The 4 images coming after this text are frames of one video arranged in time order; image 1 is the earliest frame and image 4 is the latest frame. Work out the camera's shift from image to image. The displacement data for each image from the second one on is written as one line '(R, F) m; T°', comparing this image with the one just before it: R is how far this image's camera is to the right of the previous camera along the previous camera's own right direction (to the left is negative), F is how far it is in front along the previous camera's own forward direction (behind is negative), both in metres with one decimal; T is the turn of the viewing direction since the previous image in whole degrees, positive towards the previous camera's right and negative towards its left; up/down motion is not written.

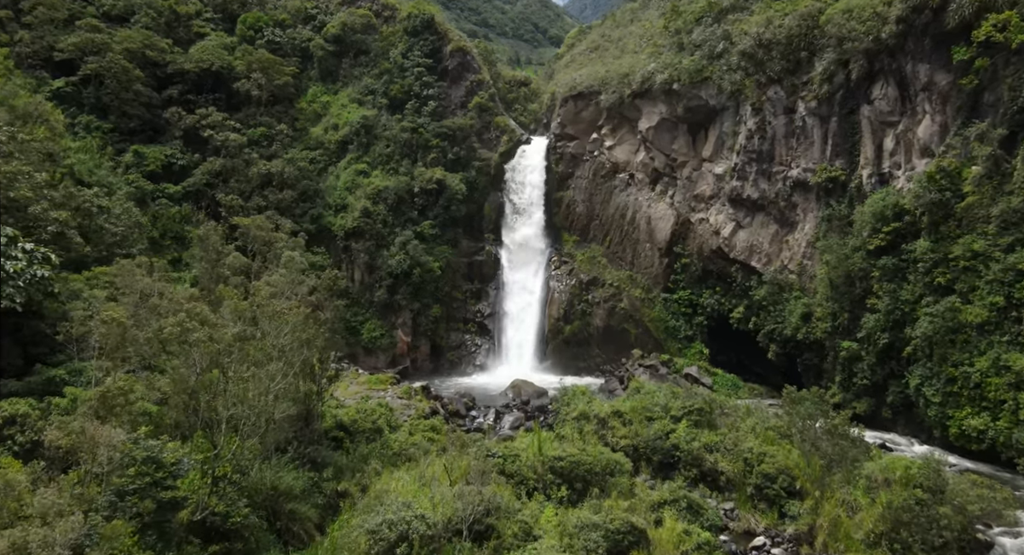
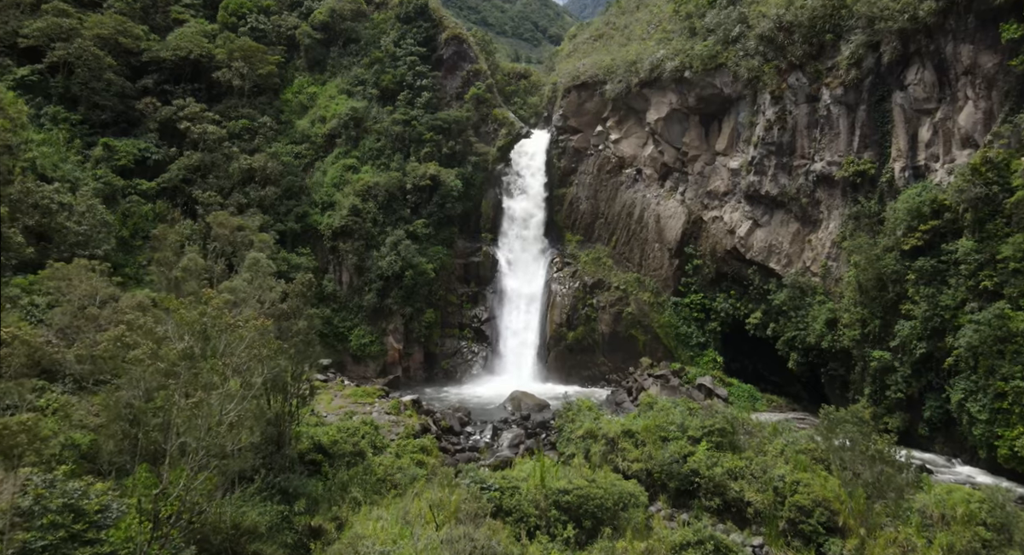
(0.0, +1.8) m; 0°
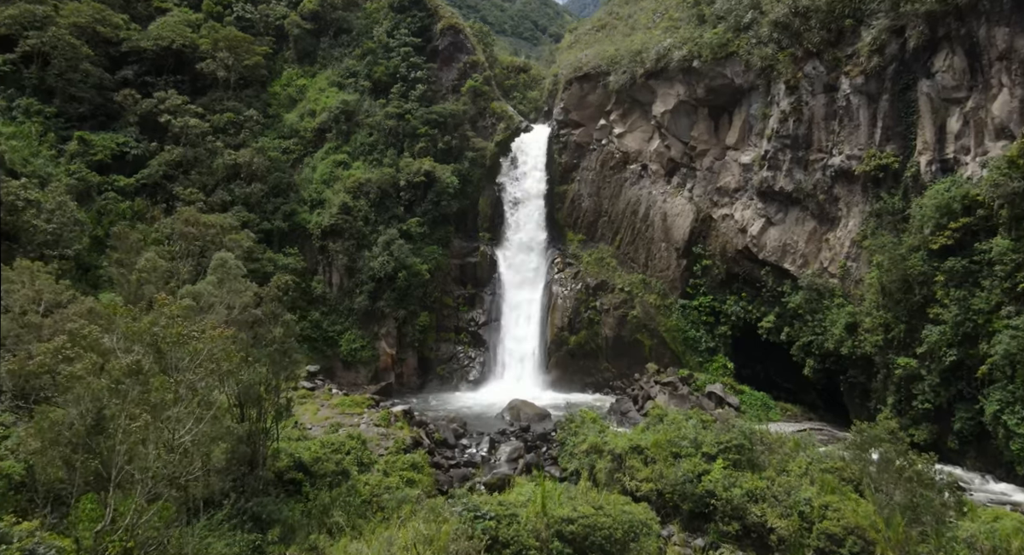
(0.0, +1.2) m; 0°
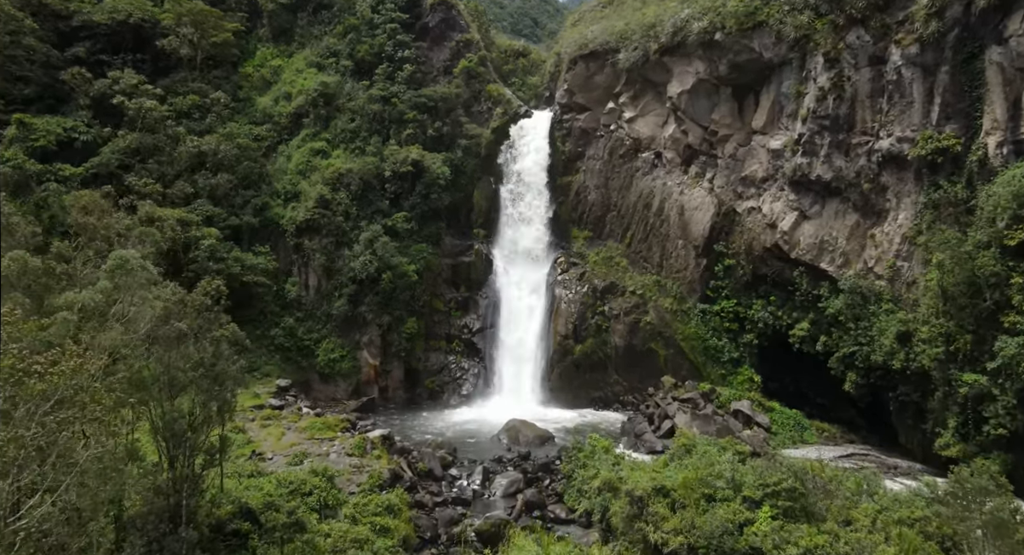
(+0.1, +2.6) m; 0°
